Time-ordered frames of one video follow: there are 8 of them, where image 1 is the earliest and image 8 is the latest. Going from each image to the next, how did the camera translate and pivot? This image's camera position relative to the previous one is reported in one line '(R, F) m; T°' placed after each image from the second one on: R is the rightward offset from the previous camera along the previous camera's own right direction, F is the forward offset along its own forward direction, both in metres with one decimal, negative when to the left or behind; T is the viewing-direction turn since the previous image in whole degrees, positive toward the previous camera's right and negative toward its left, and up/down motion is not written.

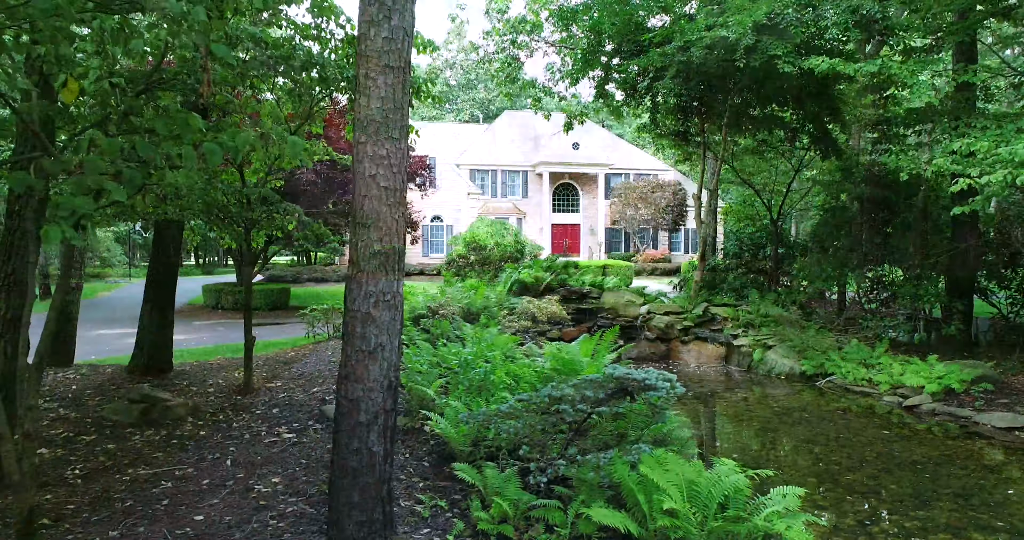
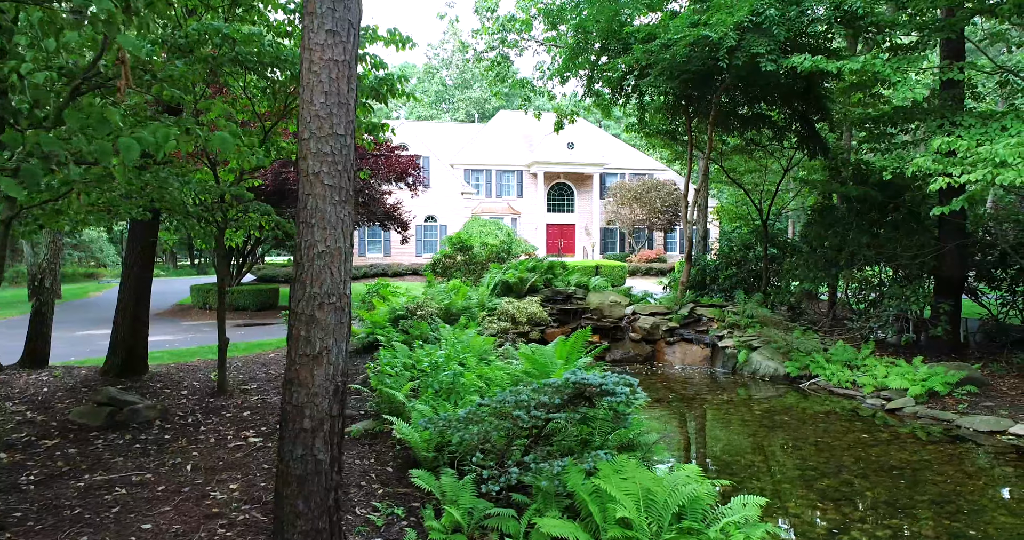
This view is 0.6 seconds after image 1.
(+0.2, +0.1) m; 0°
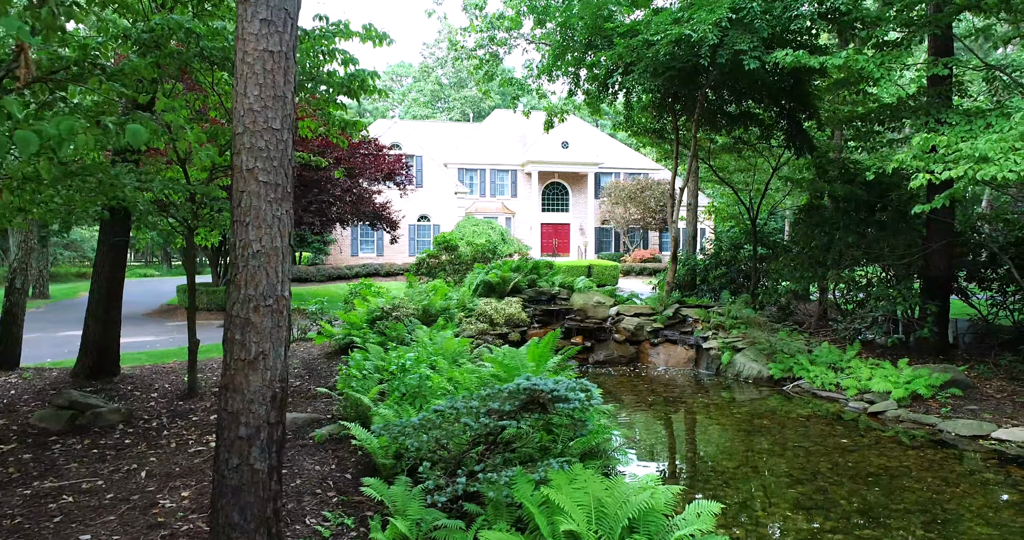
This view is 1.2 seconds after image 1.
(+0.2, +0.1) m; 0°
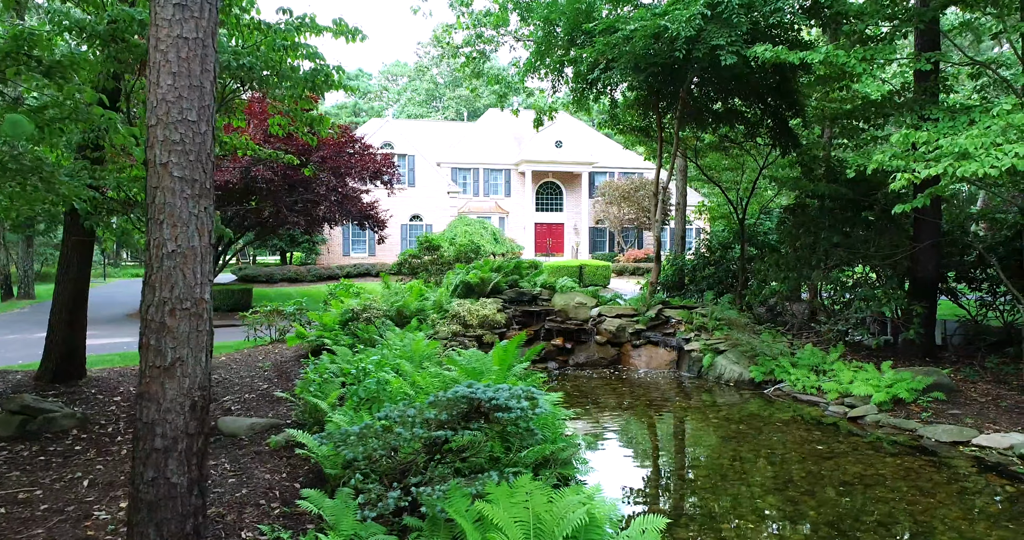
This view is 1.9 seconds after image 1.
(+0.3, +0.2) m; 0°
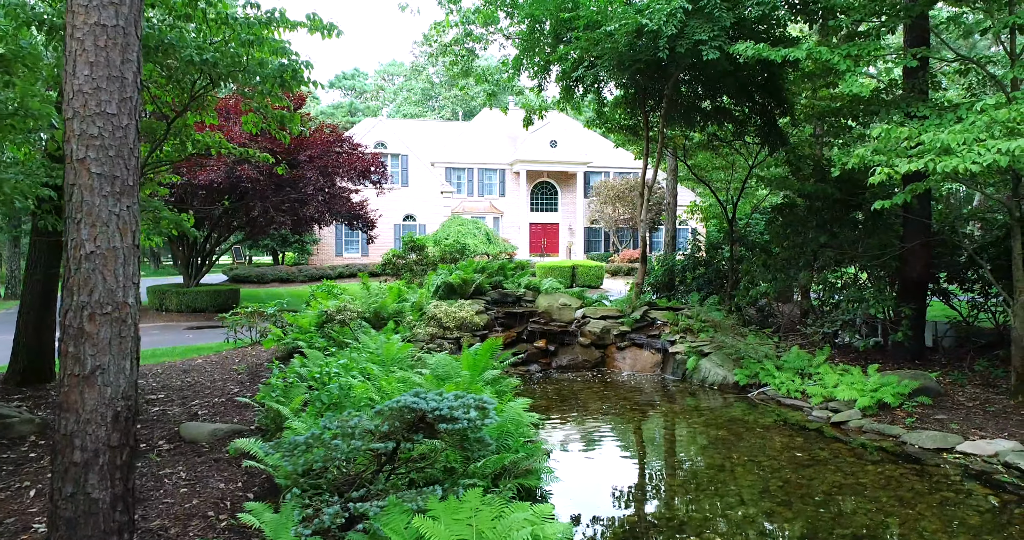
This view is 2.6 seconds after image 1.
(+0.2, +0.2) m; 0°
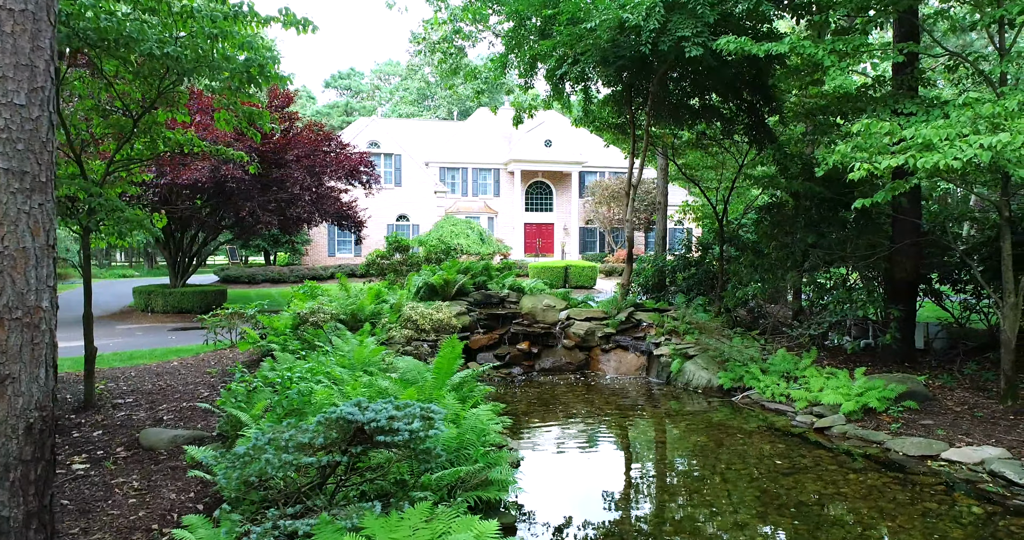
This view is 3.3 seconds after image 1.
(+0.2, +0.2) m; 0°
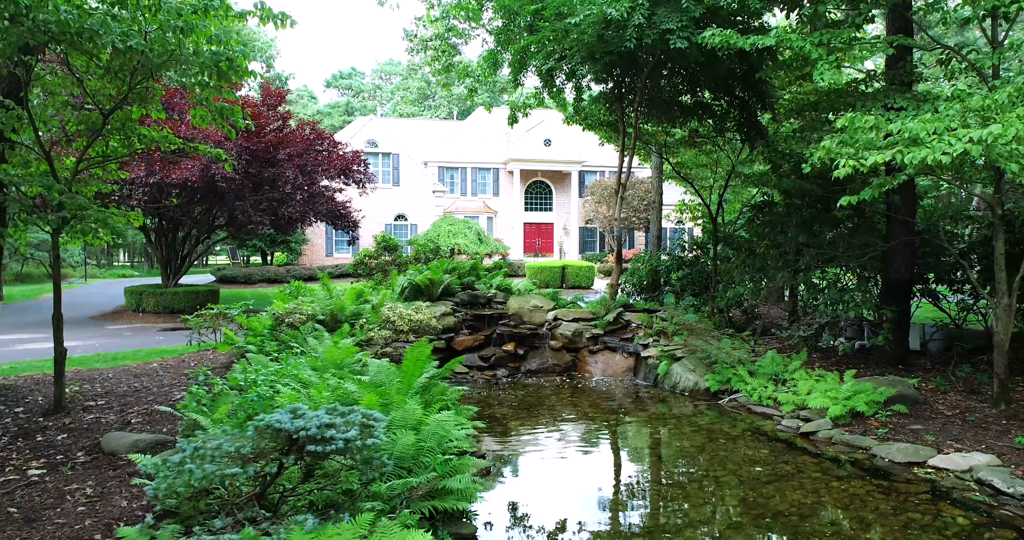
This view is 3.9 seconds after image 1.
(+0.2, +0.2) m; 0°
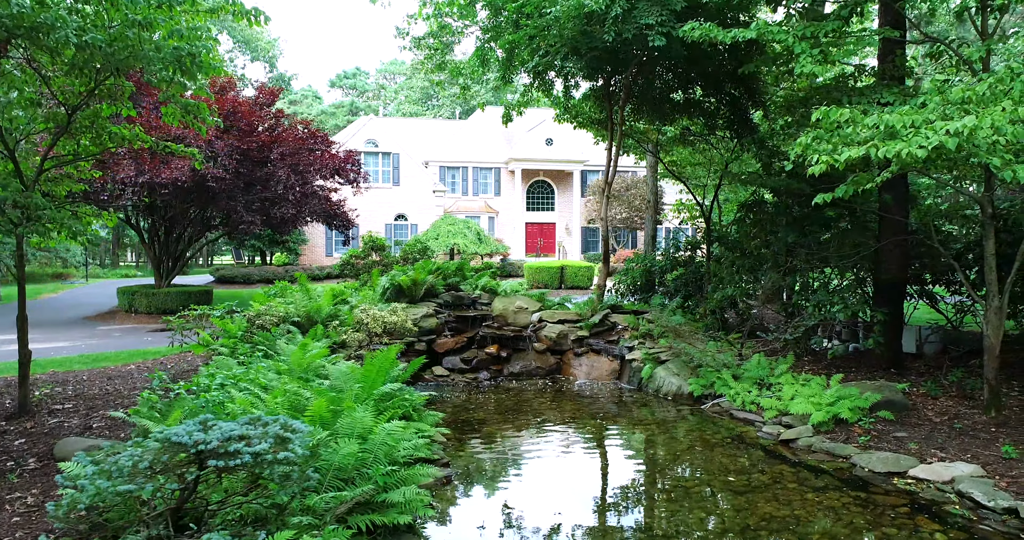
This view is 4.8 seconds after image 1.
(+0.3, +0.2) m; -1°
